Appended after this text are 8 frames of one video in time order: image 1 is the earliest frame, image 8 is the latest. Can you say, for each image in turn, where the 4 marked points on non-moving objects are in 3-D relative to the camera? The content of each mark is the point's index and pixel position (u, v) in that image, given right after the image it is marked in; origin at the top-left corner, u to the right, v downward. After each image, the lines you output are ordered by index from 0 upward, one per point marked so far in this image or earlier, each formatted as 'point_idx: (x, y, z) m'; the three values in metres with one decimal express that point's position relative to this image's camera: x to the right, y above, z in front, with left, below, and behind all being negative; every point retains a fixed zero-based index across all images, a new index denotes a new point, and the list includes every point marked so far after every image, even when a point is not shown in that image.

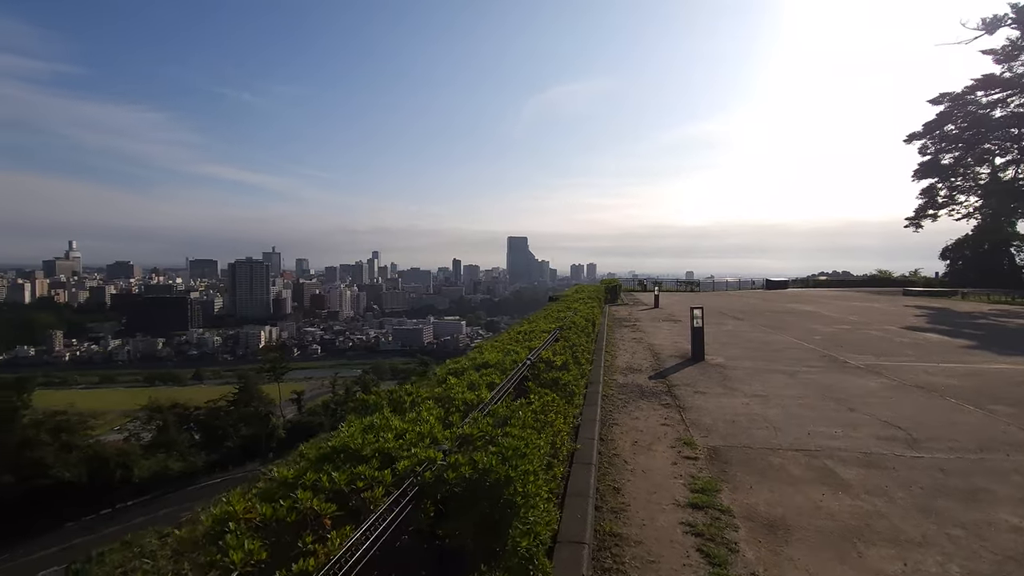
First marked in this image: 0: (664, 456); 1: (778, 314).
0: (+1.1, -1.2, +3.8) m
1: (+8.2, -0.8, +16.2) m
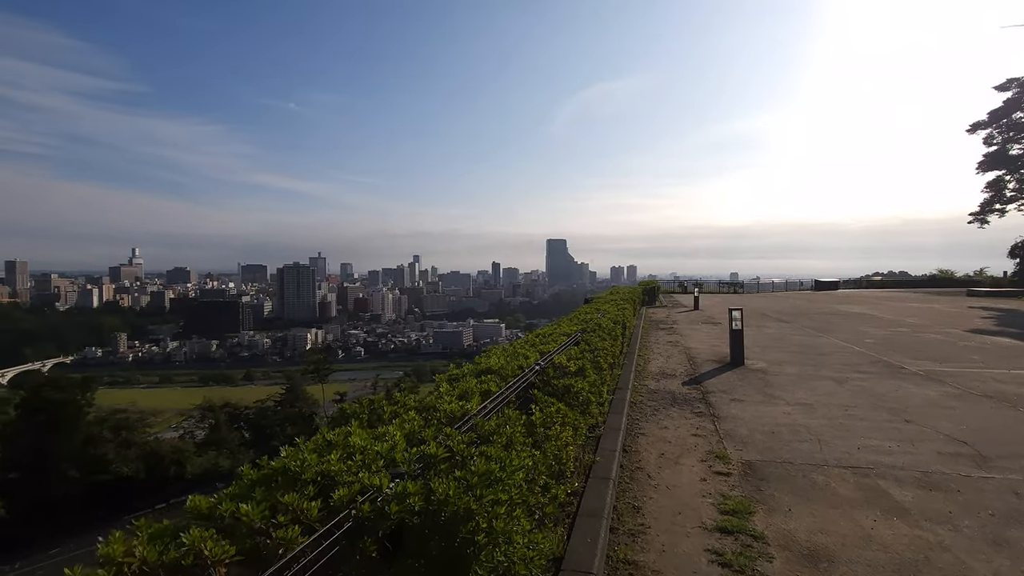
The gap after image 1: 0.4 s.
0: (+1.2, -1.2, +3.5) m
1: (+9.2, -0.8, +15.3) m
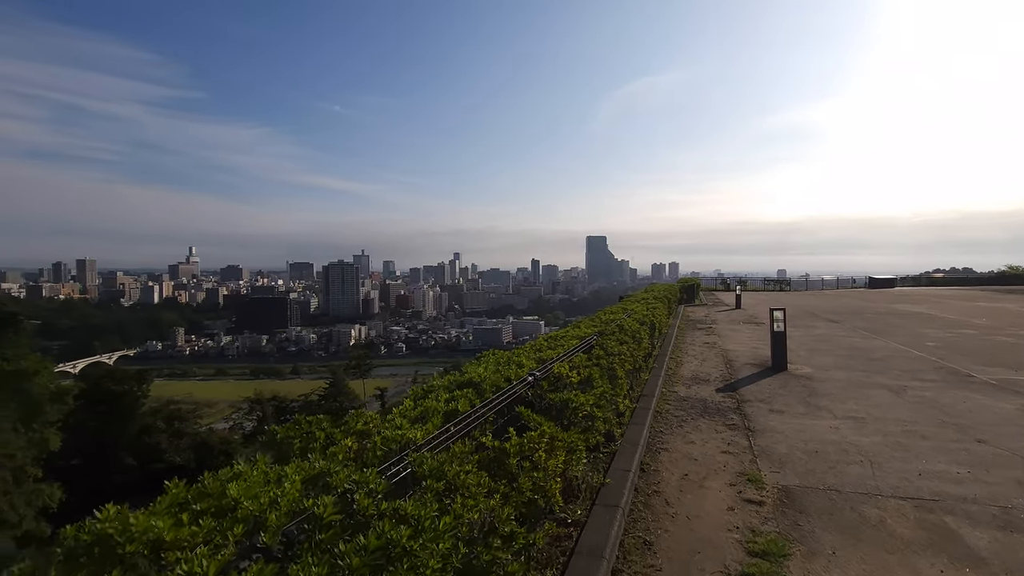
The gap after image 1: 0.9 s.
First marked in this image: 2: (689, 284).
0: (+1.2, -1.2, +3.0) m
1: (+10.1, -0.7, +14.3) m
2: (+6.7, +0.1, +19.9) m
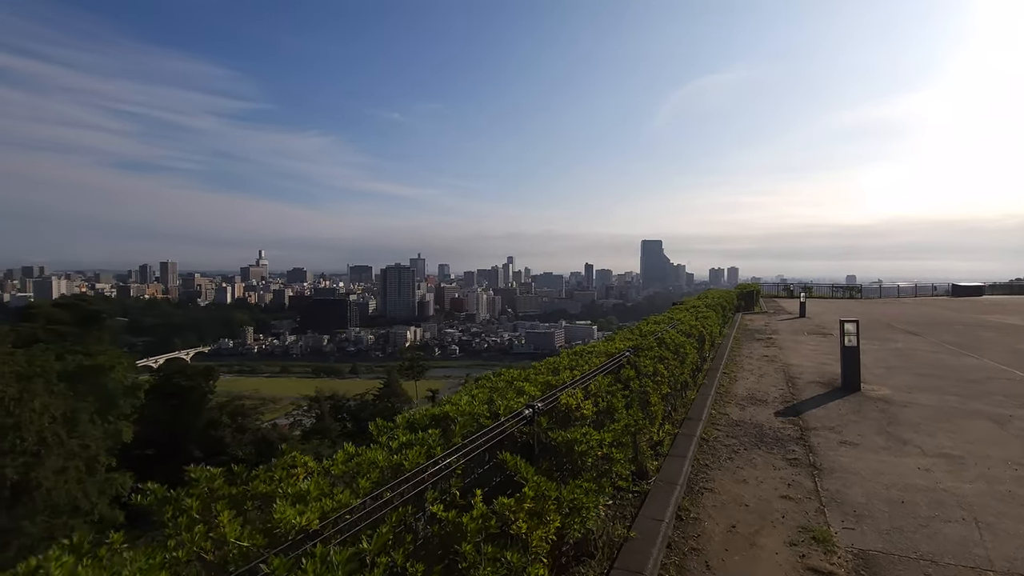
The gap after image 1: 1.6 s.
0: (+1.2, -1.3, +2.4) m
1: (+11.2, -1.0, +12.7) m
2: (+8.4, -0.1, +18.7) m
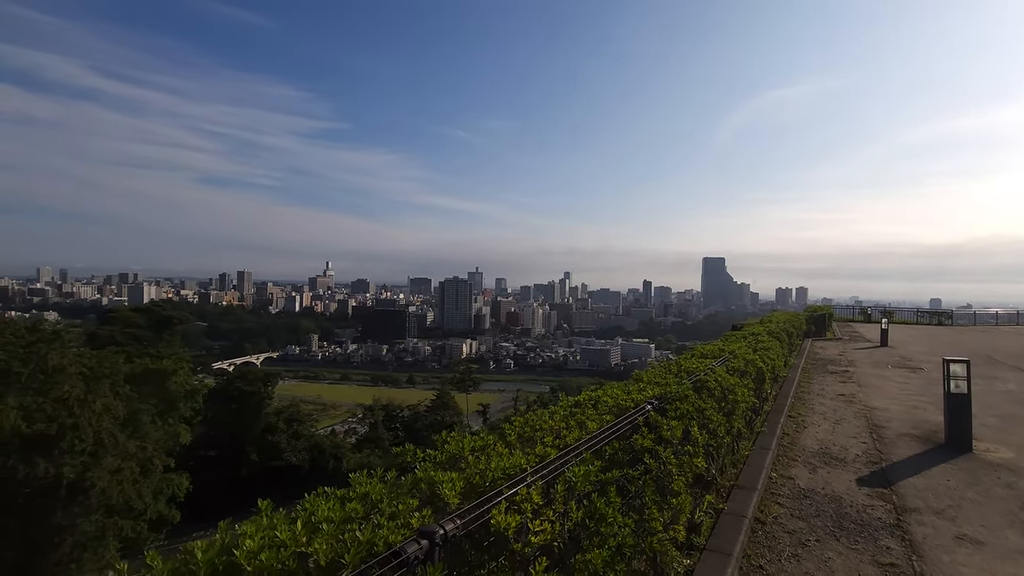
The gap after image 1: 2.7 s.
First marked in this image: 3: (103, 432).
0: (+1.0, -1.4, +1.4) m
1: (+12.0, -1.6, +10.6) m
2: (+9.9, -0.8, +16.9) m
3: (-14.8, -5.2, +19.0) m
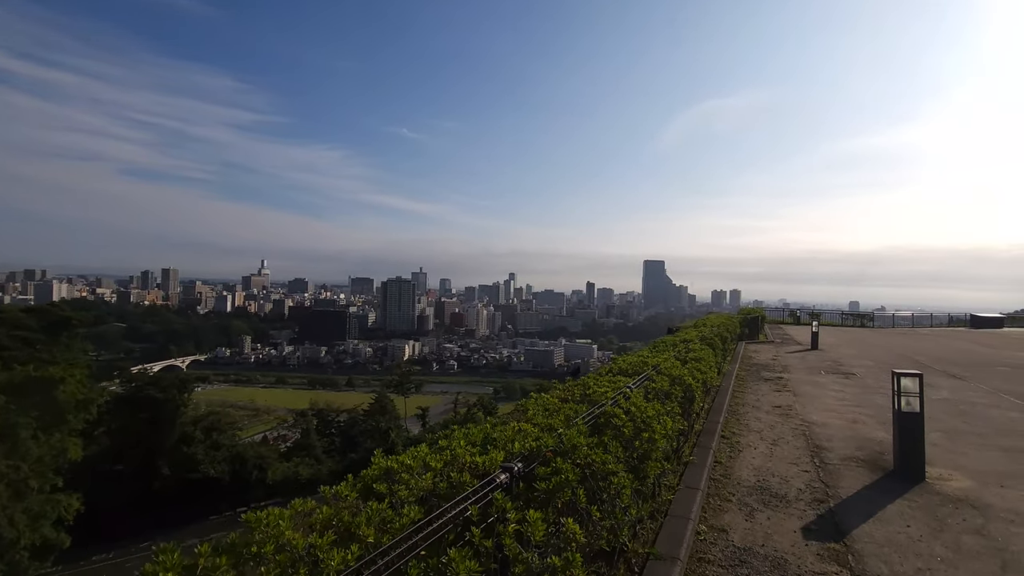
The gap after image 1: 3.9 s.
0: (+0.4, -1.4, +0.5) m
1: (+10.4, -1.7, +10.7) m
2: (+7.6, -0.9, +16.7) m
3: (-17.2, -5.1, +16.3) m
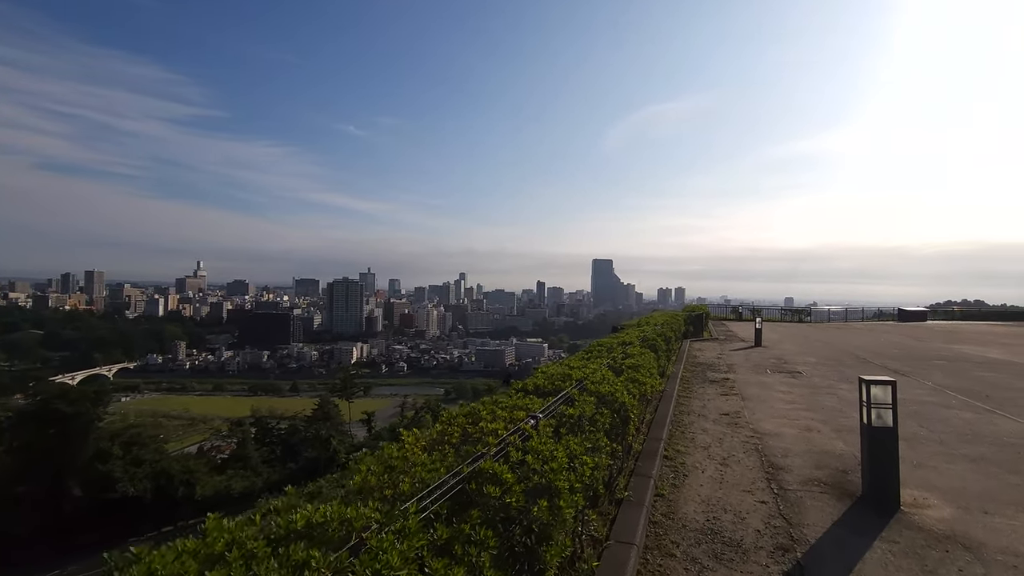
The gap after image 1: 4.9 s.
0: (0.0, -1.3, -0.5) m
1: (+9.0, -1.5, +10.7) m
2: (+5.7, -0.8, +16.4) m
3: (-18.9, -5.2, +13.7) m
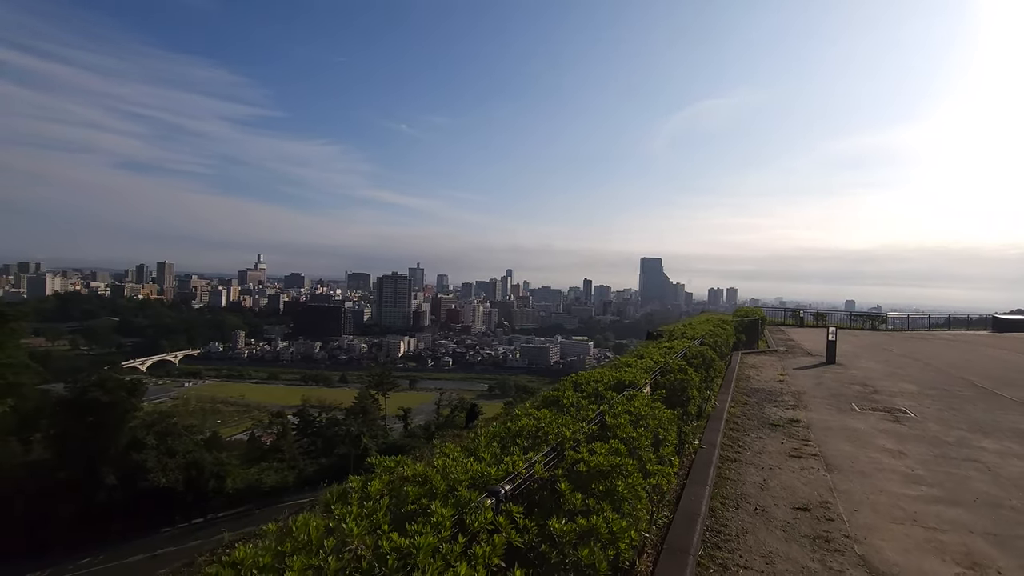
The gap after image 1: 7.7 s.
0: (-1.0, -1.3, -2.8) m
1: (+8.9, -1.6, +7.5) m
2: (+6.1, -0.8, +13.5) m
3: (-18.7, -4.8, +13.0) m
